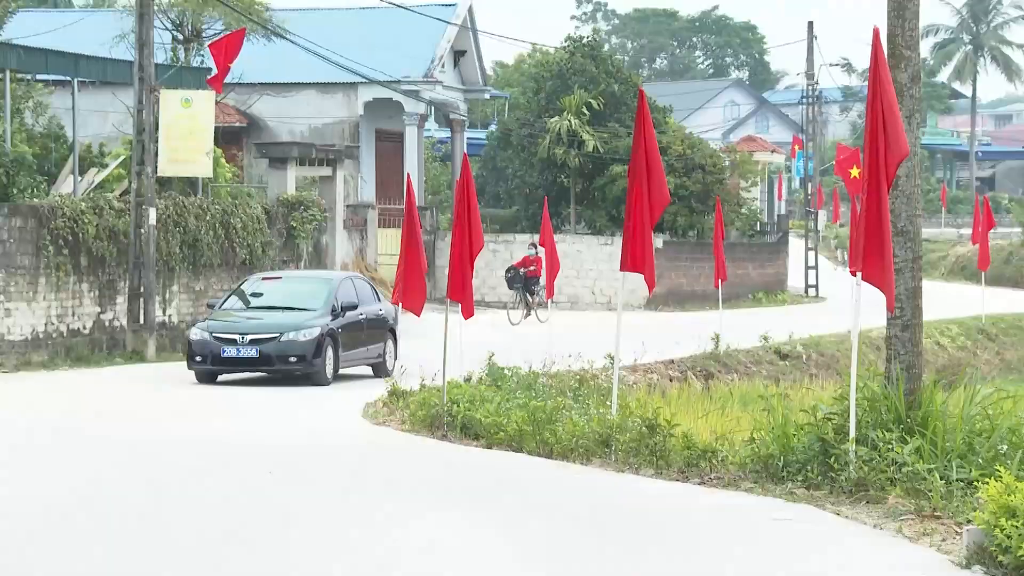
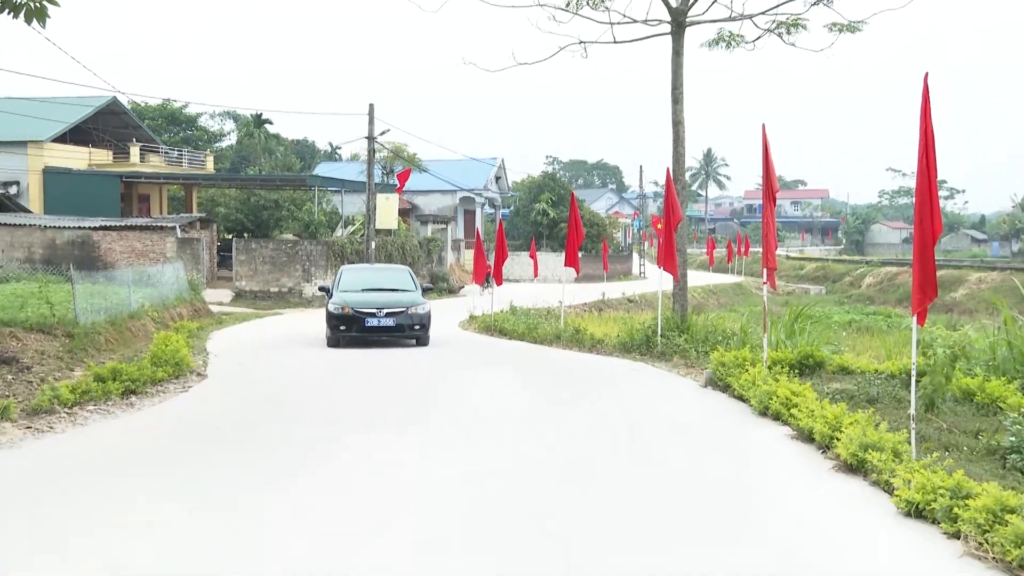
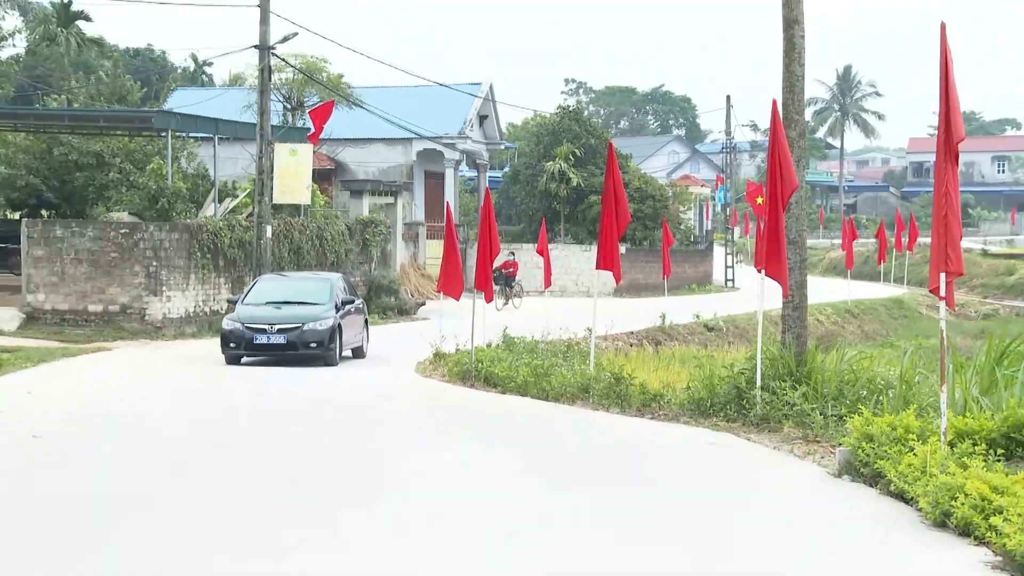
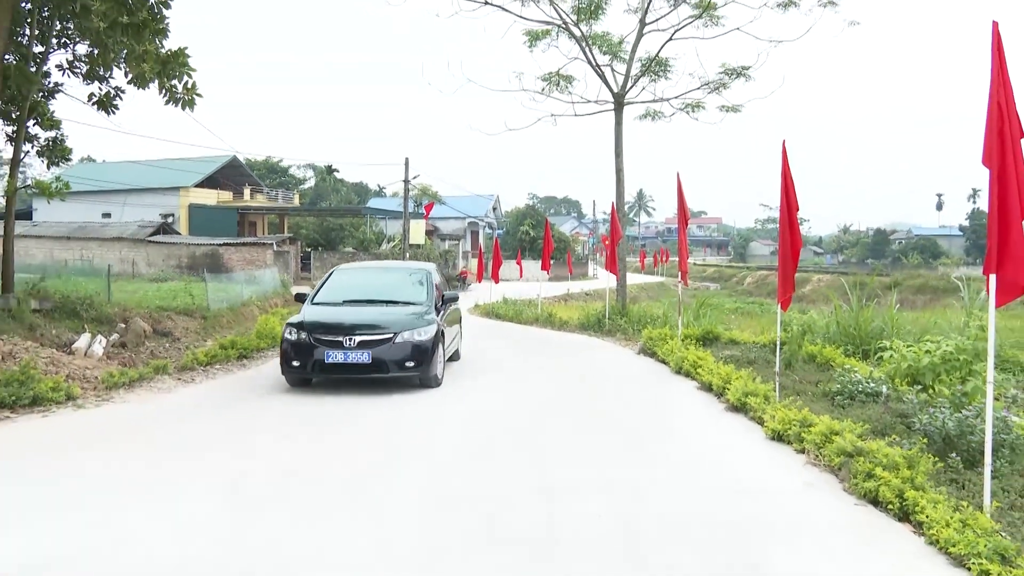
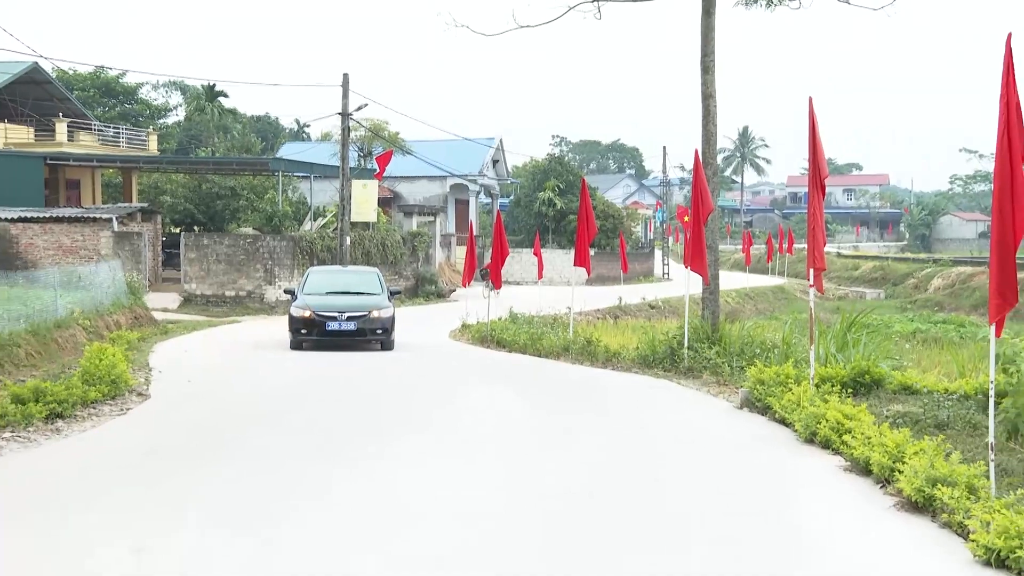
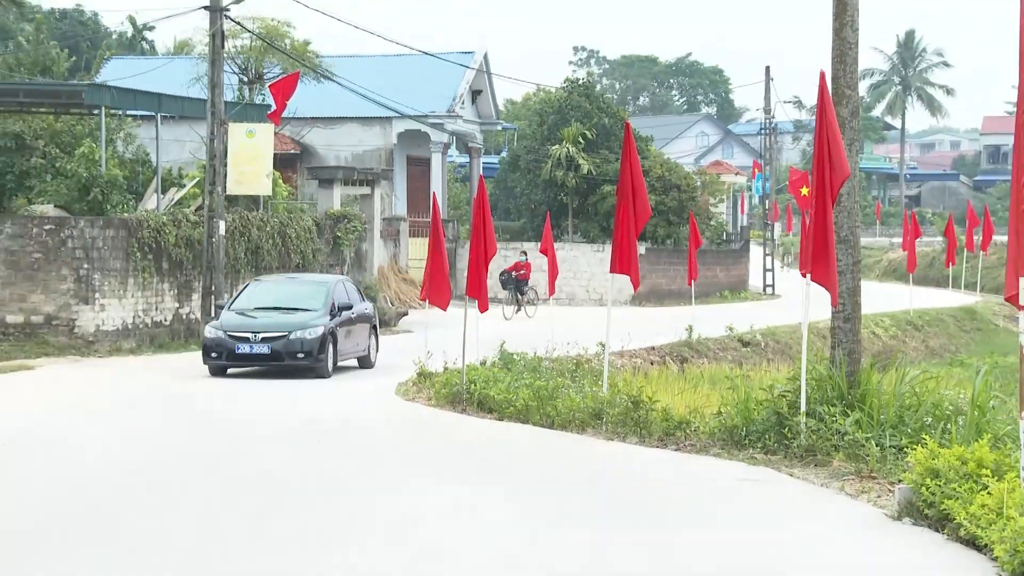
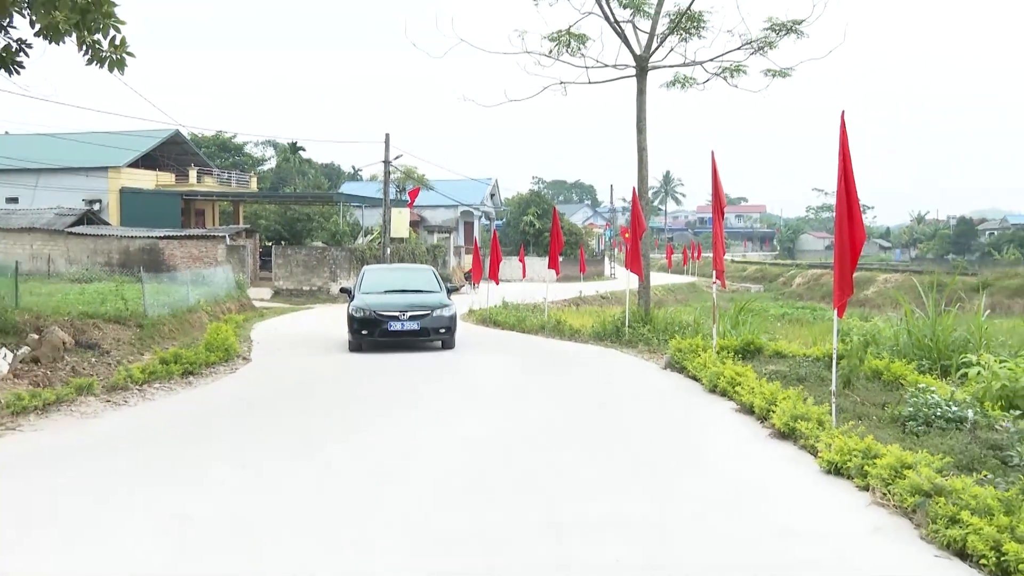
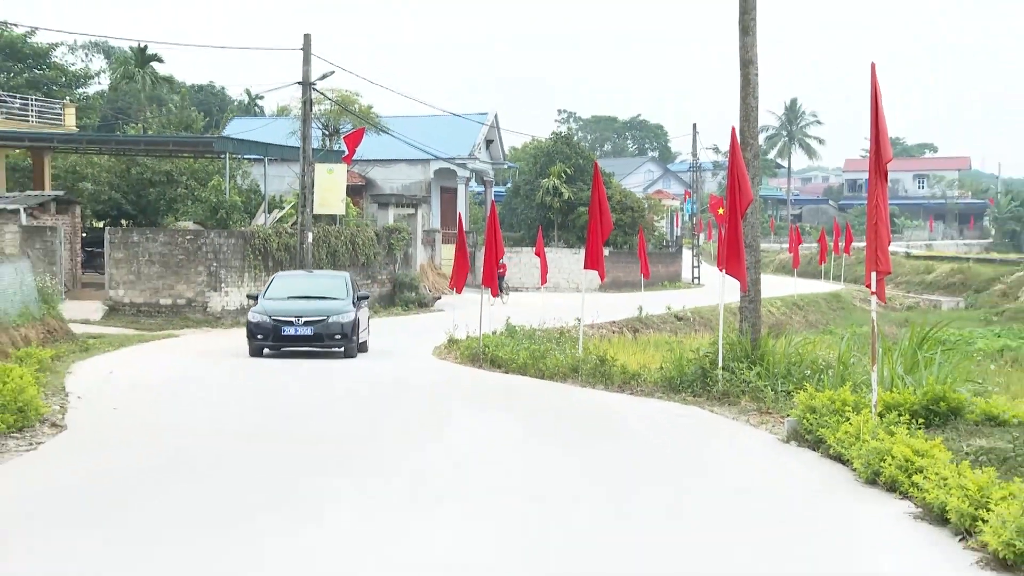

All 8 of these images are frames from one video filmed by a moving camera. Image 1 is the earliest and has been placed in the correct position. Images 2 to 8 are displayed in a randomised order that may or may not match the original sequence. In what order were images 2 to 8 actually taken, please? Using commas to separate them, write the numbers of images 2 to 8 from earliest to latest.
6, 3, 8, 5, 2, 7, 4
